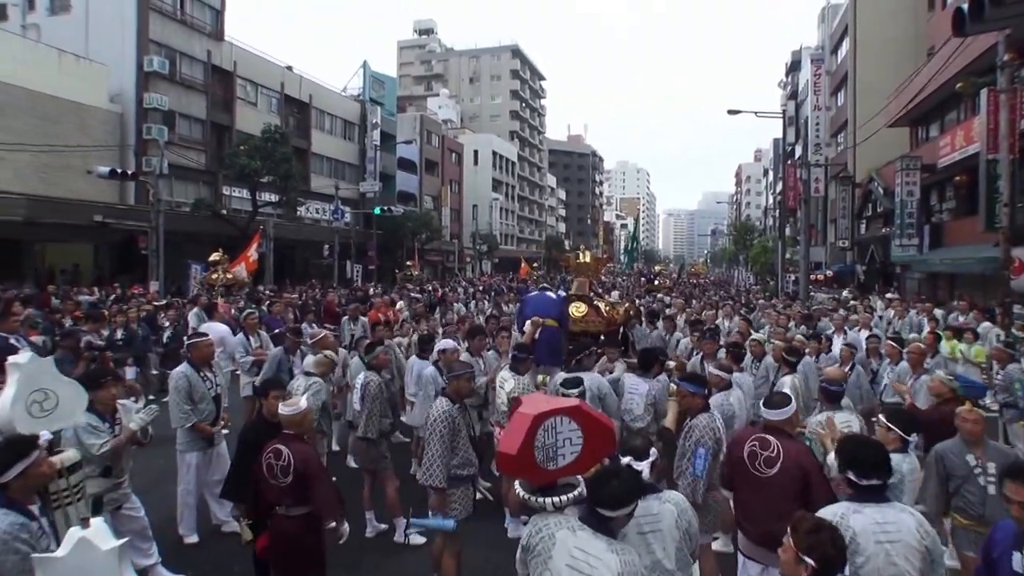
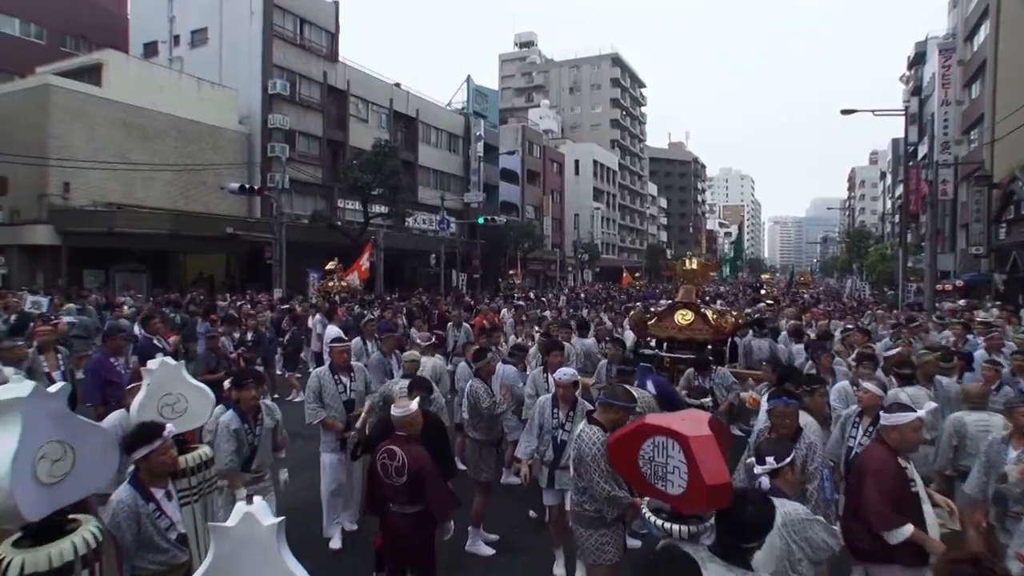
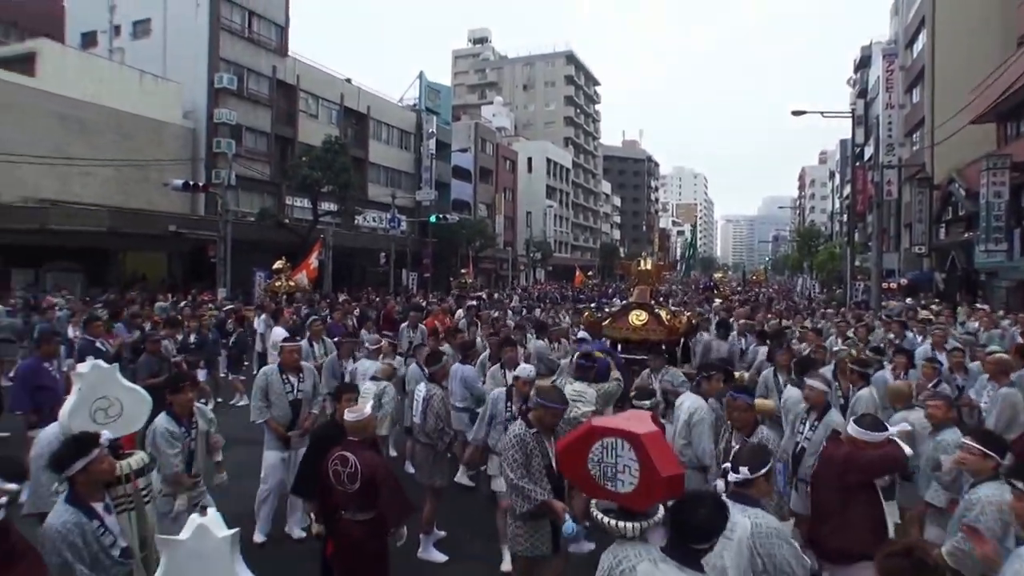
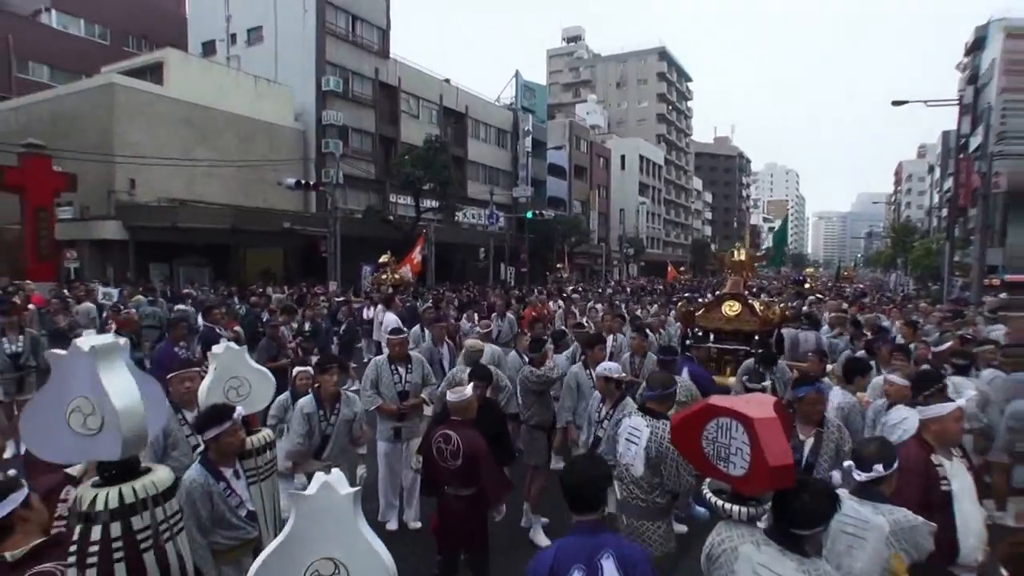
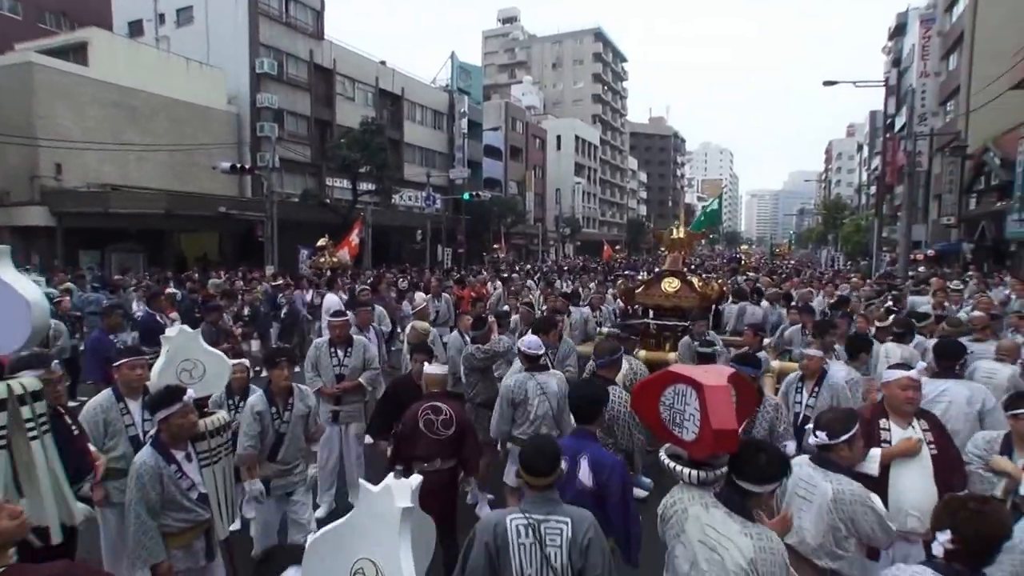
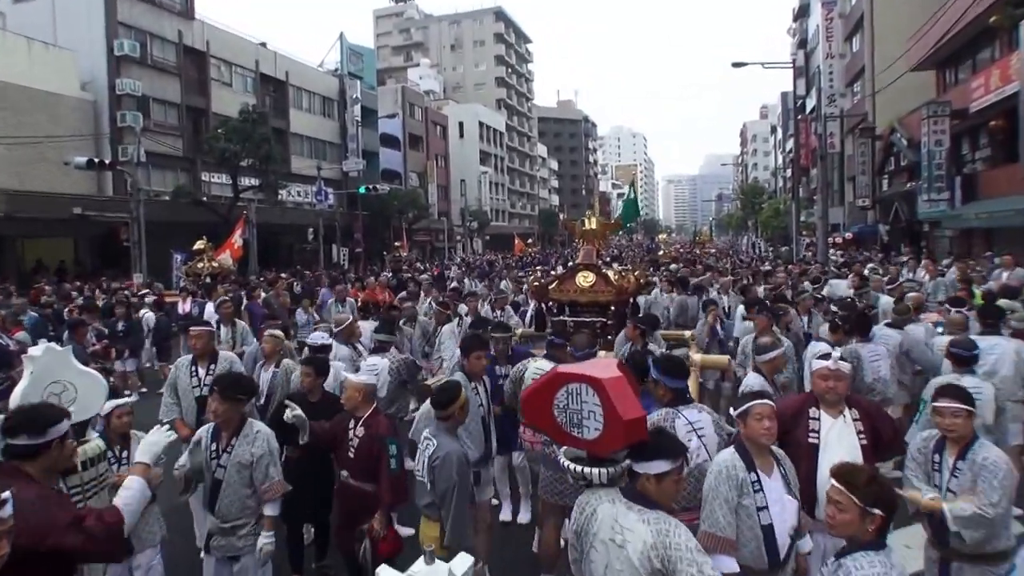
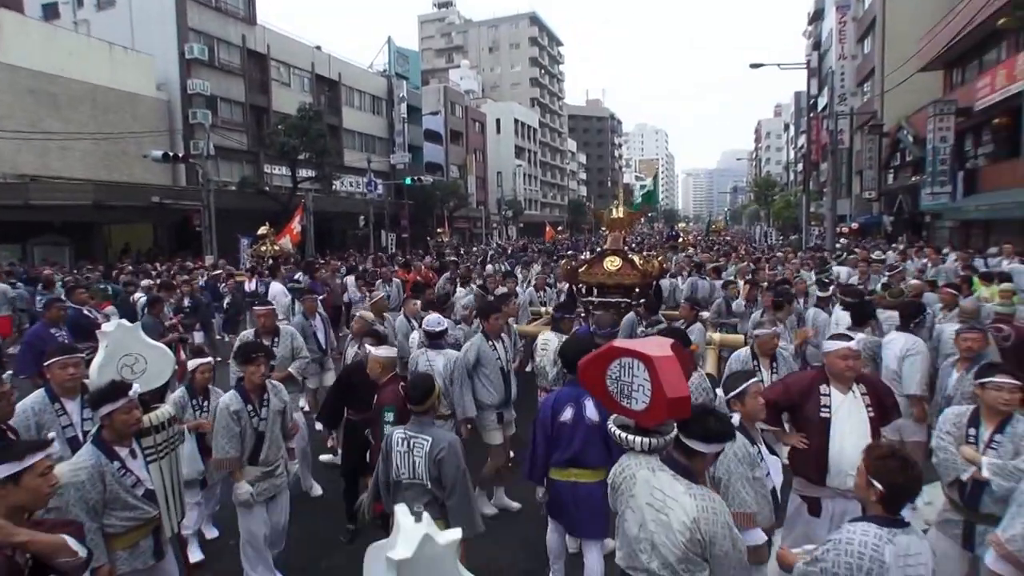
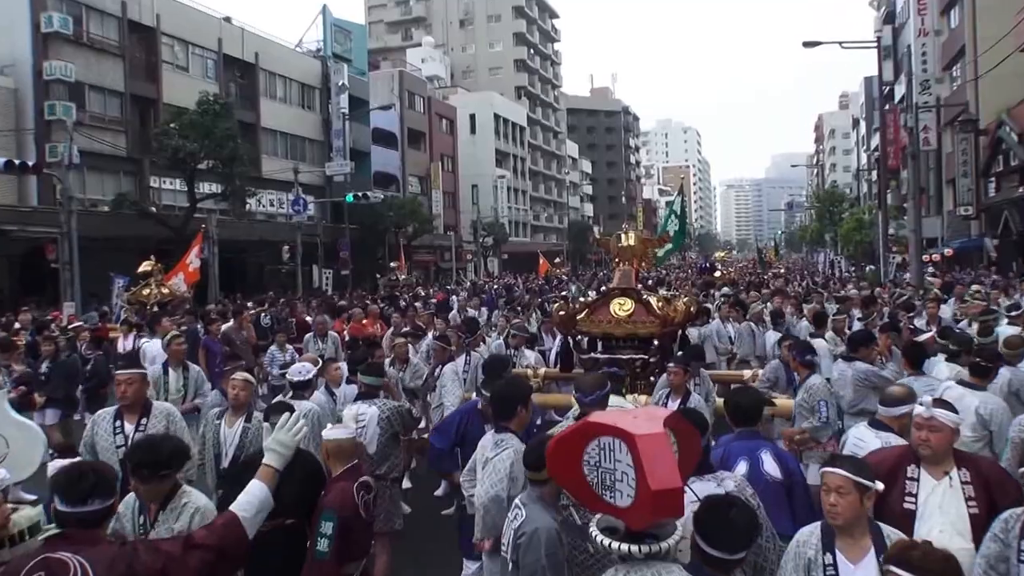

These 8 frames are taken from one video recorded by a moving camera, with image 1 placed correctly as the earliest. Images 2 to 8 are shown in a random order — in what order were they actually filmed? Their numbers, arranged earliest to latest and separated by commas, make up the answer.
3, 2, 4, 5, 7, 6, 8
